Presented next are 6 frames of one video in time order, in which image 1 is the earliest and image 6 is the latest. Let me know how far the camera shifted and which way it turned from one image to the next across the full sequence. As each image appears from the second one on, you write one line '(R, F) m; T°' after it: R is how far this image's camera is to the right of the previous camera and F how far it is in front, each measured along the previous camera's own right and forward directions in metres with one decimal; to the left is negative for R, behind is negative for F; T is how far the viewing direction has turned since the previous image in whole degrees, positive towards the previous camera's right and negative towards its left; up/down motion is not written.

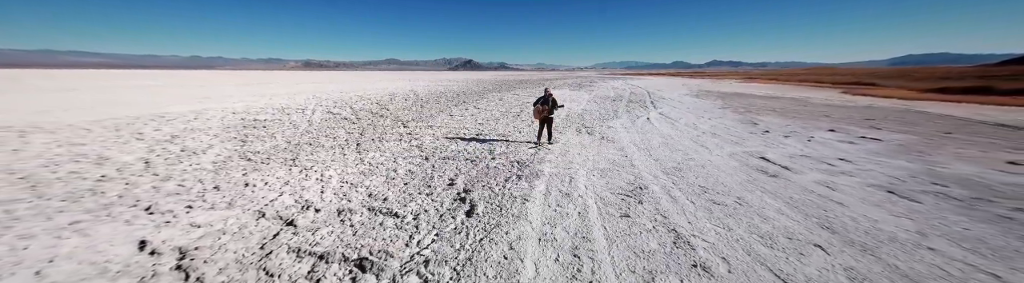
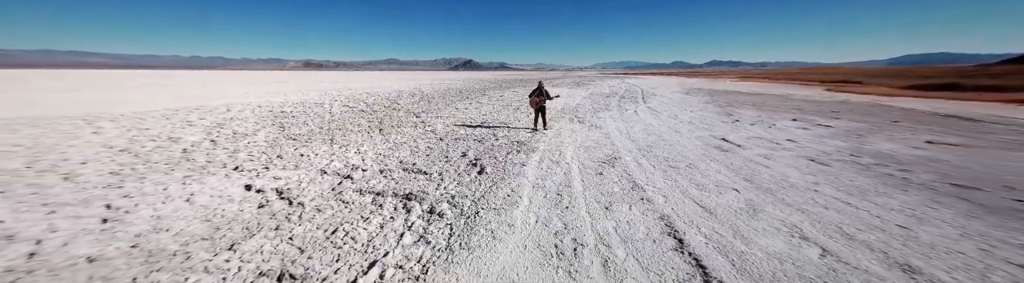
(0.0, -1.1) m; 0°
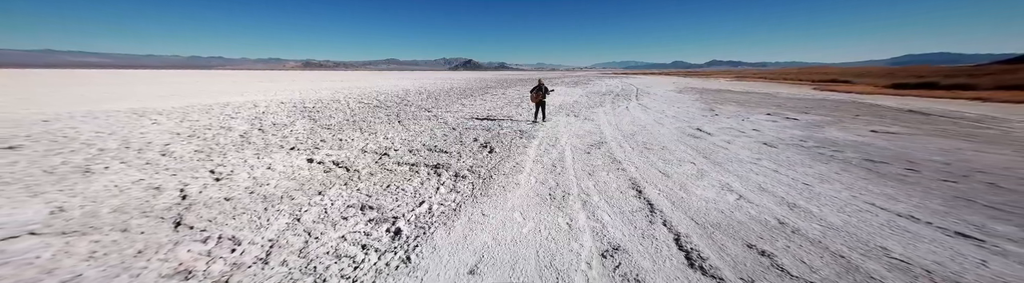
(-0.1, -1.1) m; 0°
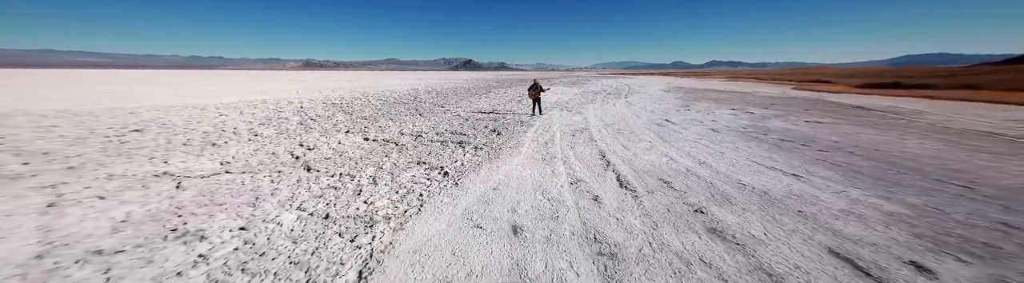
(-0.1, -1.8) m; 0°
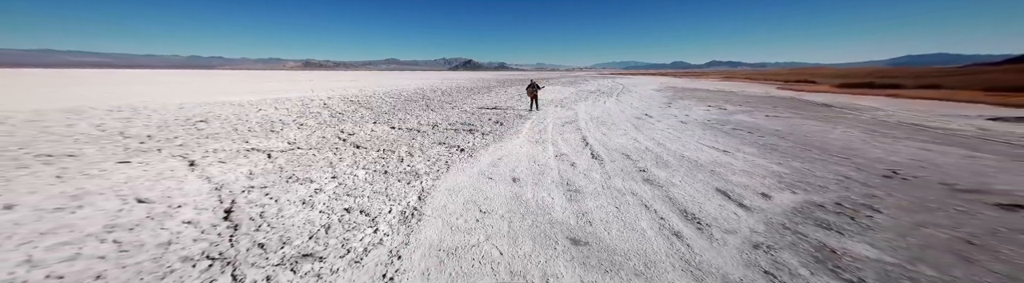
(0.0, -1.5) m; 0°
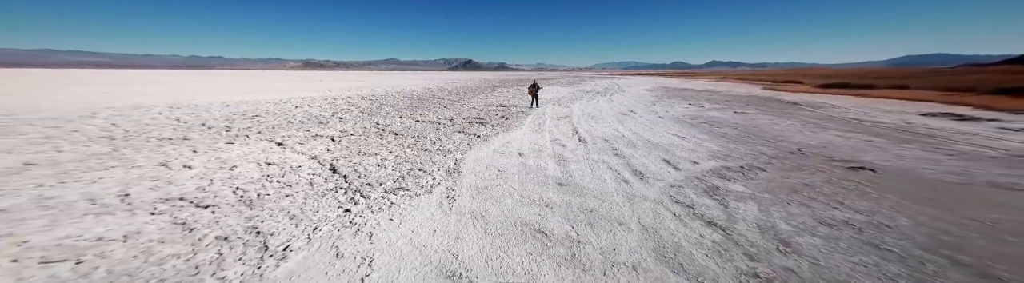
(-0.2, -1.7) m; 0°
